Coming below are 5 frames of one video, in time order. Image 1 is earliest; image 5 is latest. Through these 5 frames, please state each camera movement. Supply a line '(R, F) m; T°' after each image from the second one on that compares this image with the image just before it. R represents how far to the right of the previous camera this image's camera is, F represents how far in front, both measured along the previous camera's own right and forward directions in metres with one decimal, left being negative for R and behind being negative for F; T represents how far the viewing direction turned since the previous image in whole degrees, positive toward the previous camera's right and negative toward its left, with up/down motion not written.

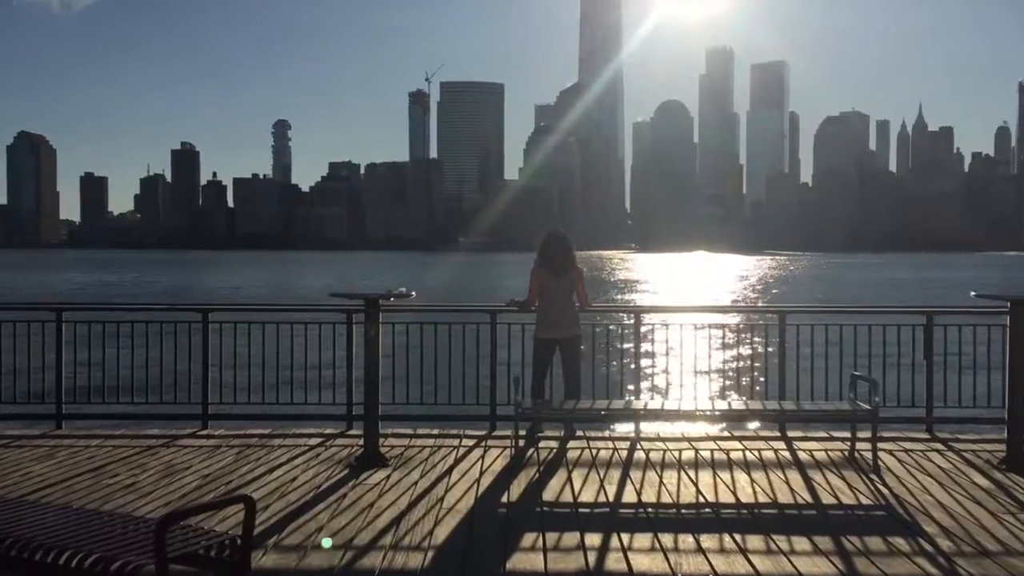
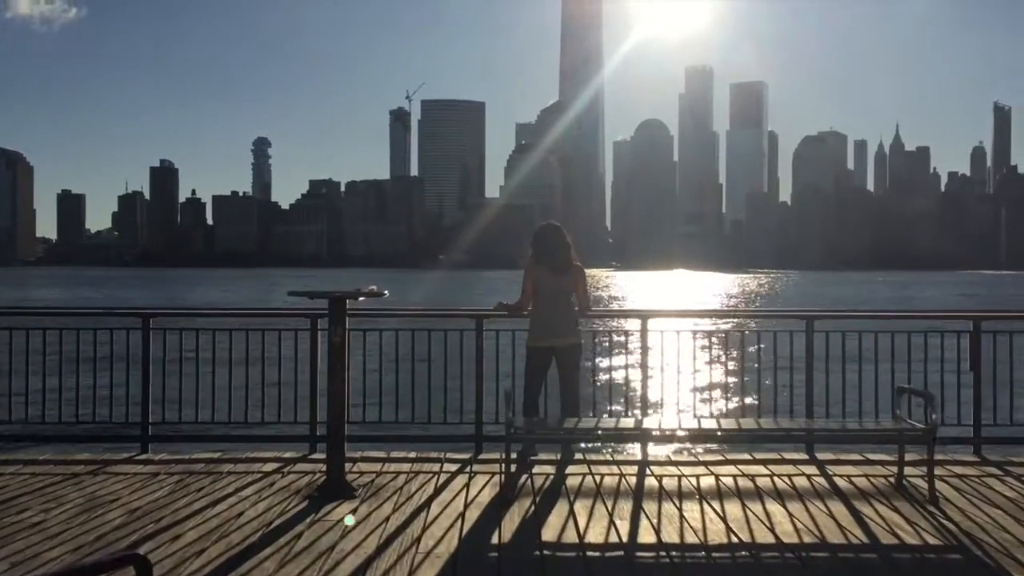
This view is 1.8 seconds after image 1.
(-0.1, +1.3) m; +1°
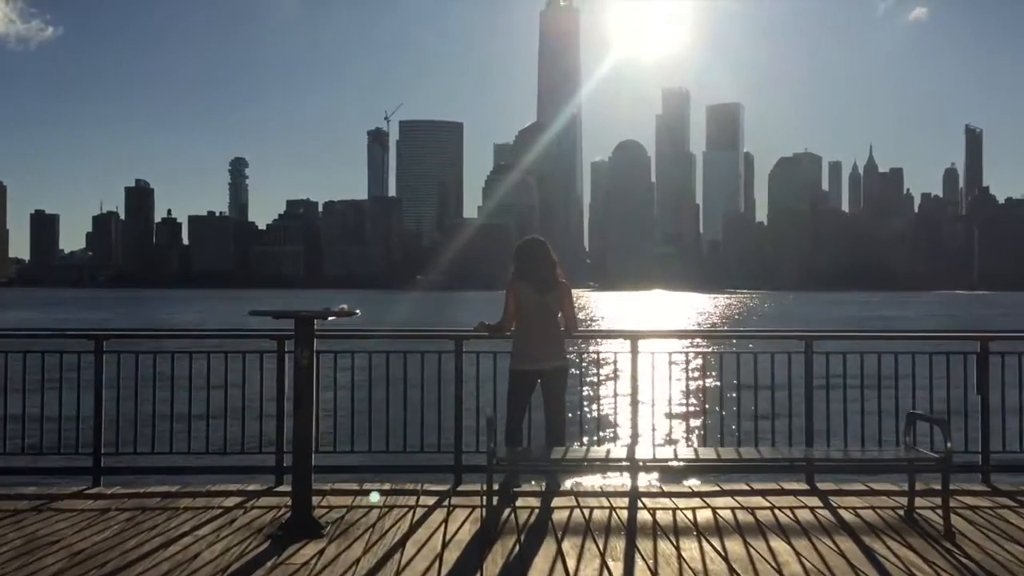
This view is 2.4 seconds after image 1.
(0.0, +0.5) m; +1°
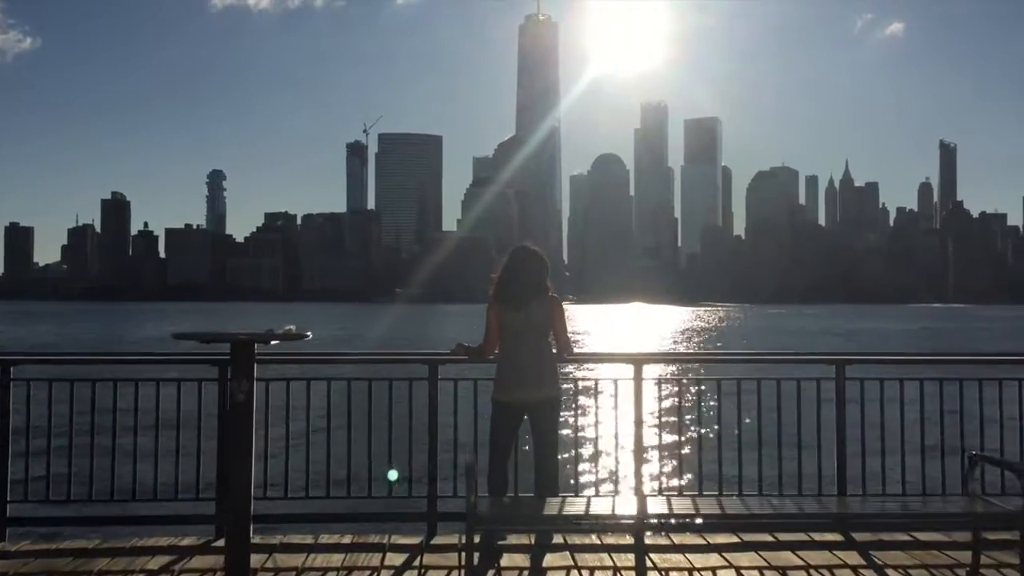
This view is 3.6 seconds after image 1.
(0.0, +1.2) m; +1°
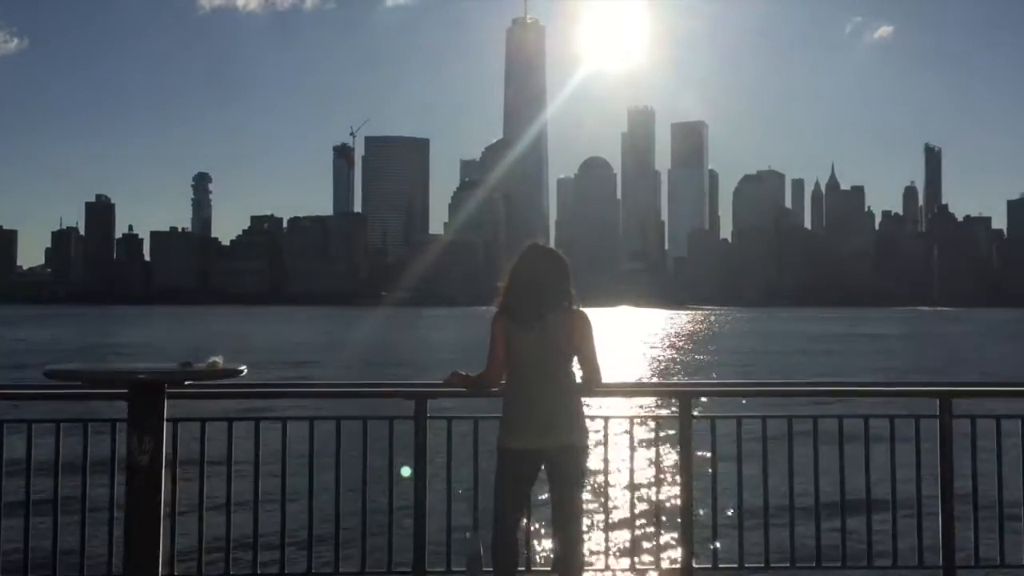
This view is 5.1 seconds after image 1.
(-0.1, +1.5) m; +1°
